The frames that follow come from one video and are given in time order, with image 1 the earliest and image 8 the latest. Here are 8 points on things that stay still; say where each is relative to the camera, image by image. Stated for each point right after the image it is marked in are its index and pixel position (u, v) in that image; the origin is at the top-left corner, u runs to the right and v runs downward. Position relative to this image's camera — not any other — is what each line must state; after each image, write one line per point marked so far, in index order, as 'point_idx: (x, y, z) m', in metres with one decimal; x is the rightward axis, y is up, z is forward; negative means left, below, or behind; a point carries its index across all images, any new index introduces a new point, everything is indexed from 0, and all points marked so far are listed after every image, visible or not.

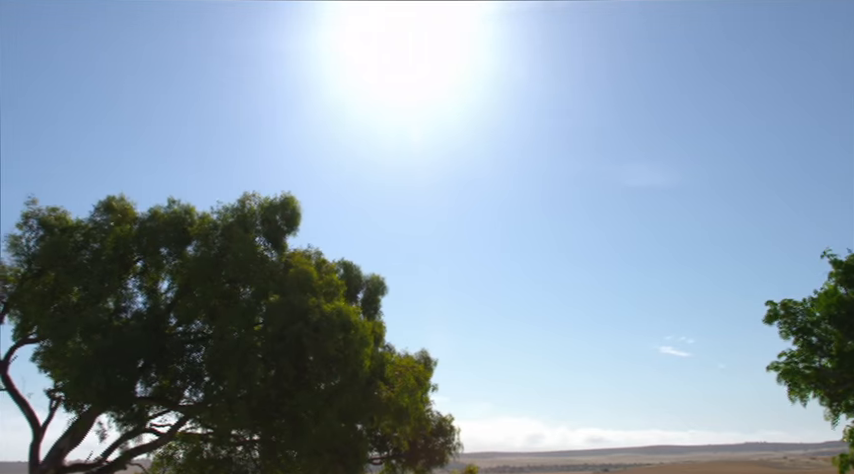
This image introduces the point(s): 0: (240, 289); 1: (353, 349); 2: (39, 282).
0: (-4.4, -1.2, +15.3) m
1: (-1.7, -2.6, +15.2) m
2: (-8.8, -1.0, +14.8) m
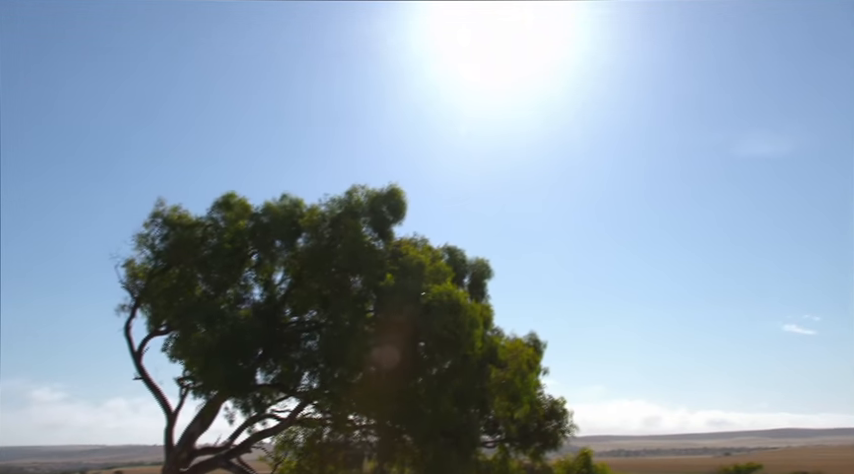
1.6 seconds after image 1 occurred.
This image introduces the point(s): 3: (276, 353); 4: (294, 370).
0: (-1.8, -1.0, +15.5) m
1: (+0.9, -2.2, +15.1) m
2: (-6.3, -1.0, +15.7) m
3: (-3.5, -2.7, +15.3) m
4: (-3.1, -3.1, +15.3) m
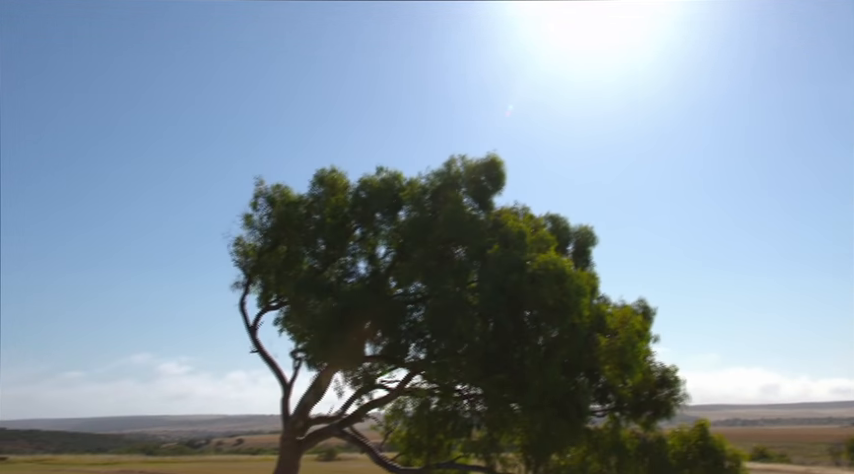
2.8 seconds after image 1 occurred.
0: (+0.6, -0.3, +15.5) m
1: (+3.3, -1.4, +14.8) m
2: (-3.8, -0.4, +16.2) m
3: (-1.0, -2.1, +15.5) m
4: (-0.7, -2.5, +15.5) m
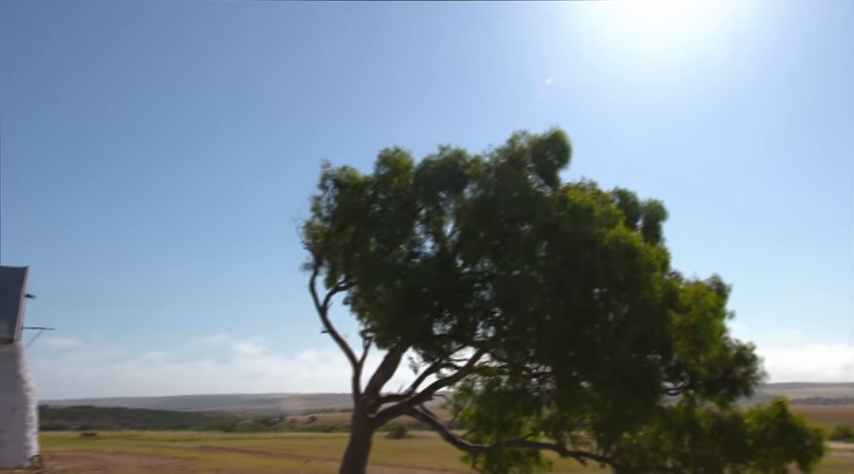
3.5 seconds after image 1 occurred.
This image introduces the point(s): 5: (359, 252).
0: (+2.1, +0.2, +15.4) m
1: (+4.8, -0.9, +14.5) m
2: (-2.1, 0.0, +16.4) m
3: (+0.6, -1.6, +15.5) m
4: (+1.0, -2.0, +15.5) m
5: (-1.6, -0.4, +16.1) m
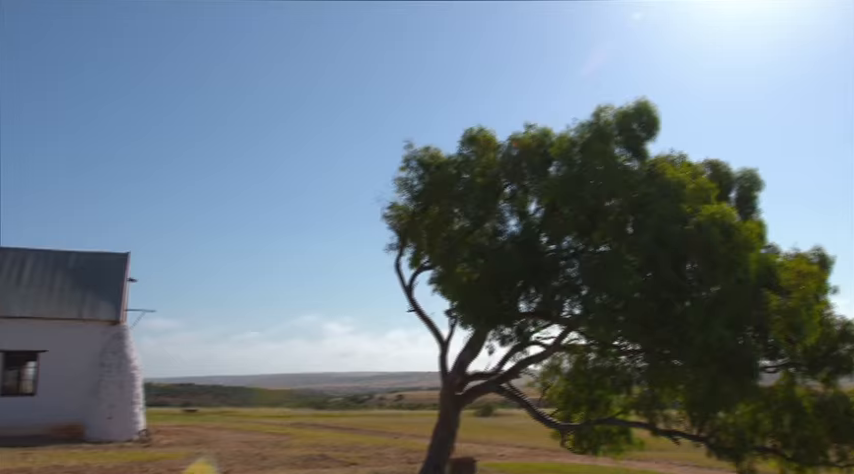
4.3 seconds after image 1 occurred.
0: (+4.1, +0.8, +15.0) m
1: (+6.7, -0.3, +13.9) m
2: (-0.1, +0.5, +16.5) m
3: (+2.6, -1.0, +15.4) m
4: (+3.0, -1.4, +15.3) m
5: (+0.4, +0.1, +16.1) m
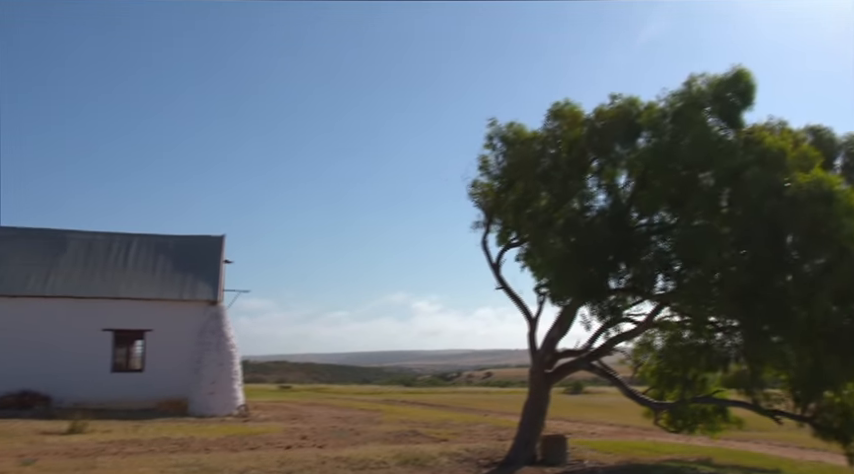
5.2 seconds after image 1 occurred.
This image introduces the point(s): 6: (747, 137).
0: (+6.1, +1.4, +14.5) m
1: (+8.6, +0.4, +13.2) m
2: (+2.1, +1.1, +16.4) m
3: (+4.7, -0.4, +15.1) m
4: (+5.0, -0.8, +15.0) m
5: (+2.5, +0.7, +16.0) m
6: (+7.3, +2.3, +14.7) m
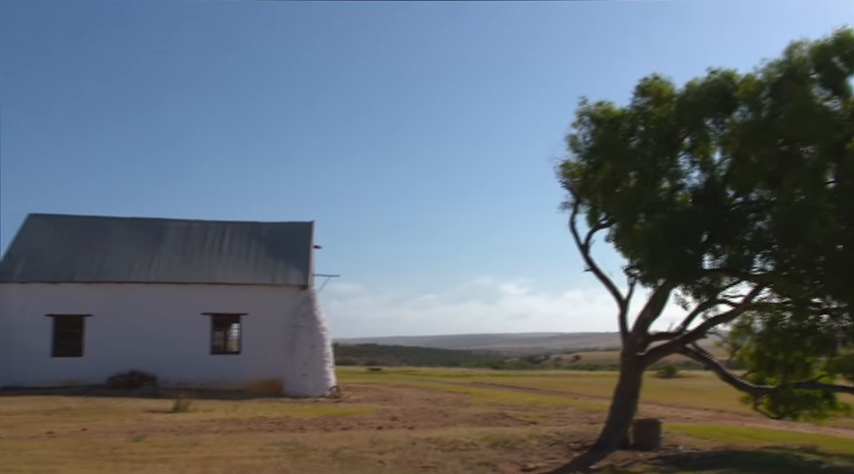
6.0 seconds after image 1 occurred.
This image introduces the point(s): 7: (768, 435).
0: (+8.0, +1.9, +13.8) m
1: (+10.4, +0.9, +12.3) m
2: (+4.2, +1.6, +16.1) m
3: (+6.7, 0.0, +14.5) m
4: (+7.0, -0.3, +14.4) m
5: (+4.6, +1.2, +15.6) m
6: (+9.2, +2.8, +13.9) m
7: (+8.0, -4.7, +15.3) m
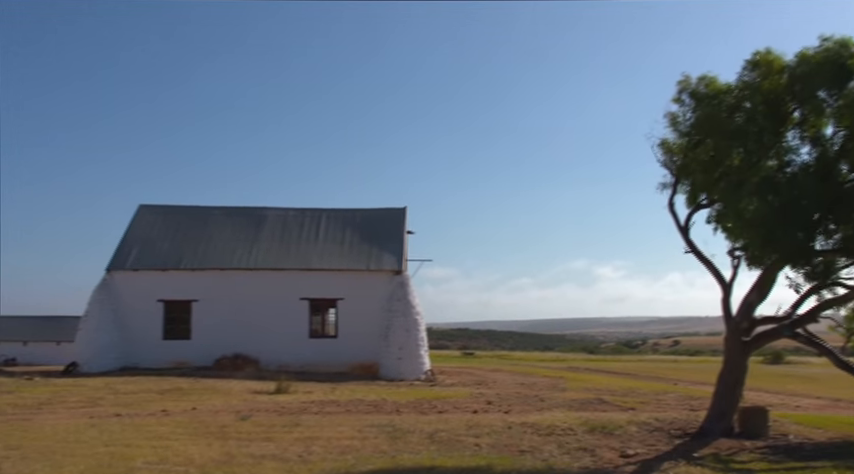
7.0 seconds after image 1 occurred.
0: (+10.0, +2.4, +12.9) m
1: (+12.2, +1.3, +11.1) m
2: (+6.4, +2.0, +15.5) m
3: (+8.7, +0.5, +13.8) m
4: (+9.1, +0.1, +13.6) m
5: (+6.8, +1.6, +15.0) m
6: (+11.1, +3.3, +12.8) m
7: (+10.3, -4.2, +14.5) m
